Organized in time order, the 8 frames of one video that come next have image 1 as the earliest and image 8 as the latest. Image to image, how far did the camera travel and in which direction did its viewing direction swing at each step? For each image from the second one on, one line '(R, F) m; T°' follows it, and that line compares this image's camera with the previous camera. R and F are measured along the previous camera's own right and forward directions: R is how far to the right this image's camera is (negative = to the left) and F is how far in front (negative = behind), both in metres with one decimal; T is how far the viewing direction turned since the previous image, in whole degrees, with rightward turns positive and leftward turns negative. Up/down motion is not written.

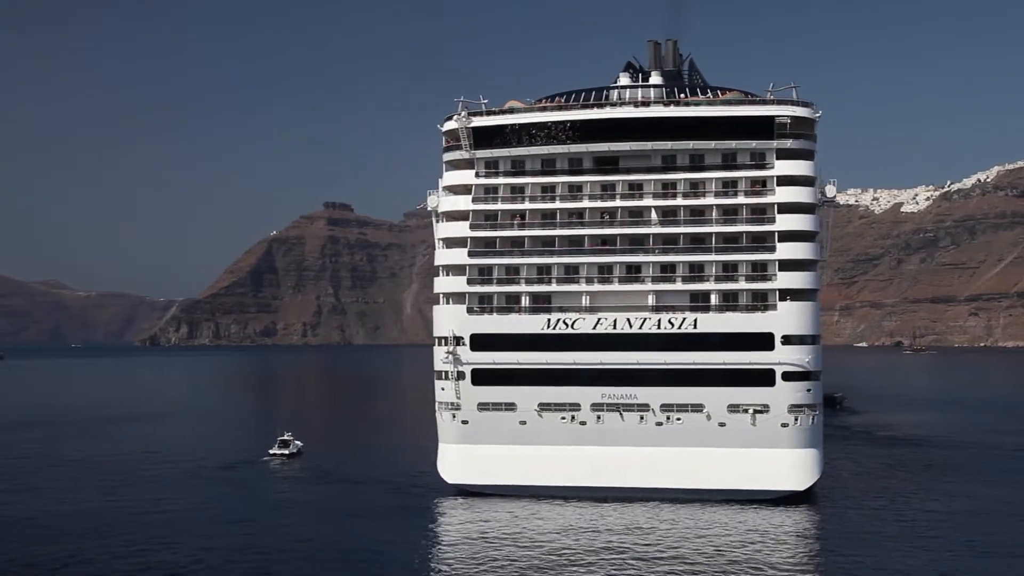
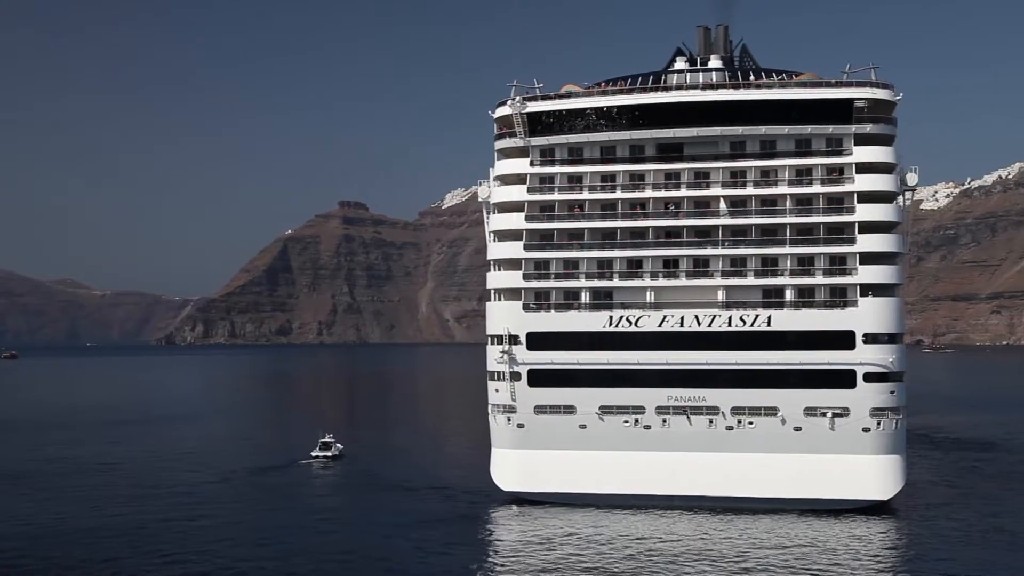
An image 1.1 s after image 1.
(-1.8, +2.6) m; -1°
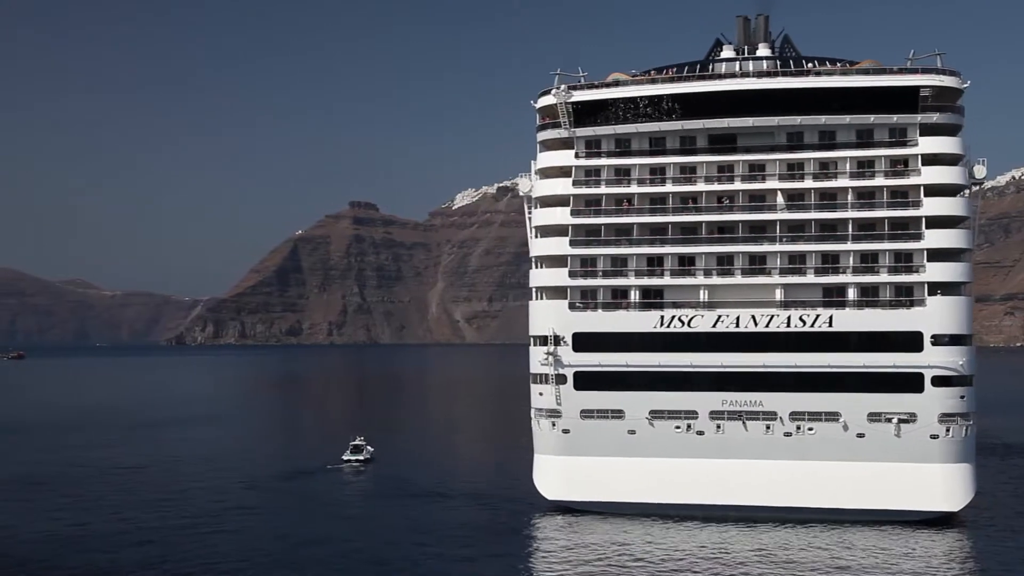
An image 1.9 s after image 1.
(-1.4, +2.0) m; 0°
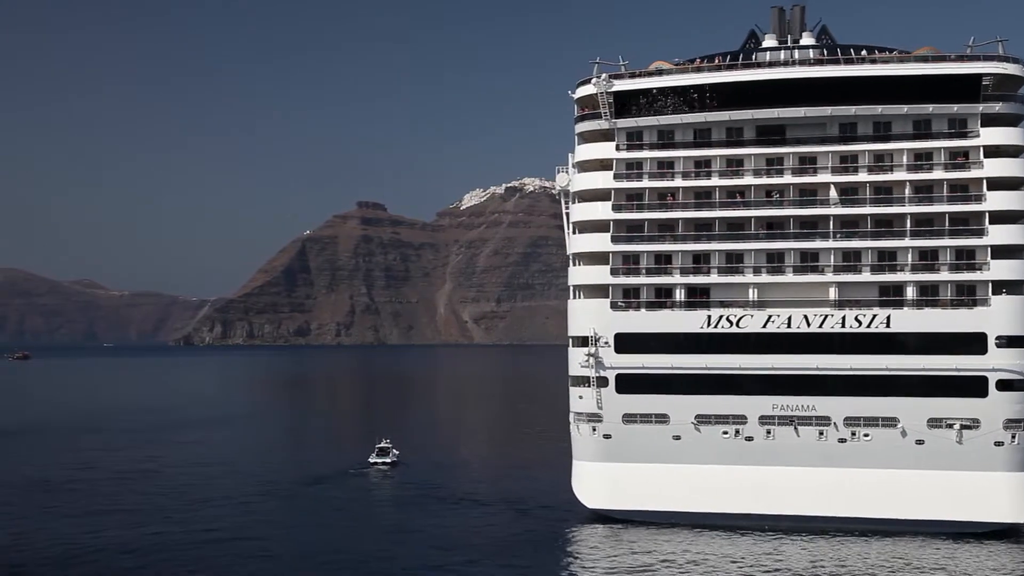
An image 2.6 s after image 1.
(-1.2, +1.8) m; 0°
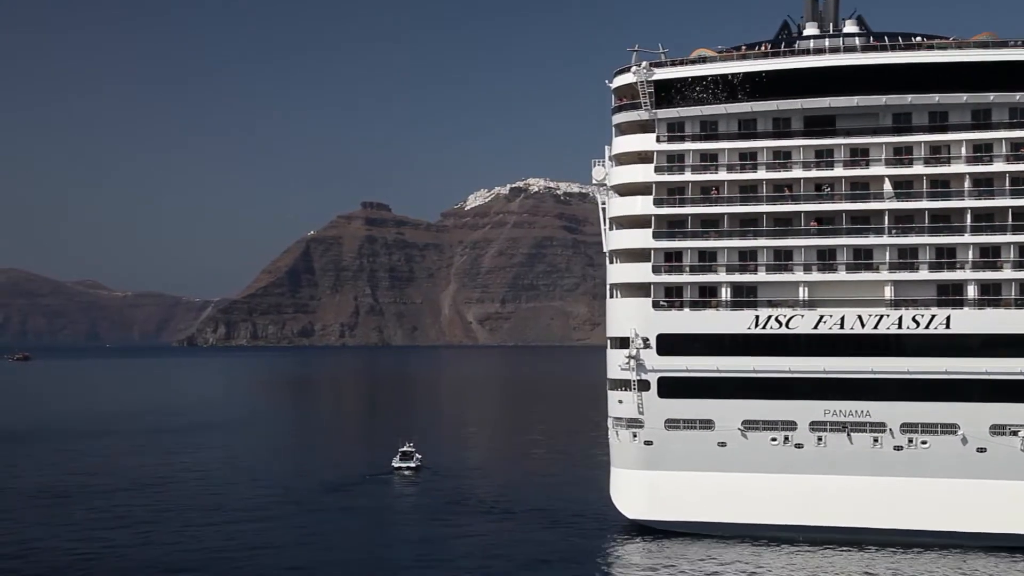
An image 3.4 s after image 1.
(-1.1, +1.9) m; 0°
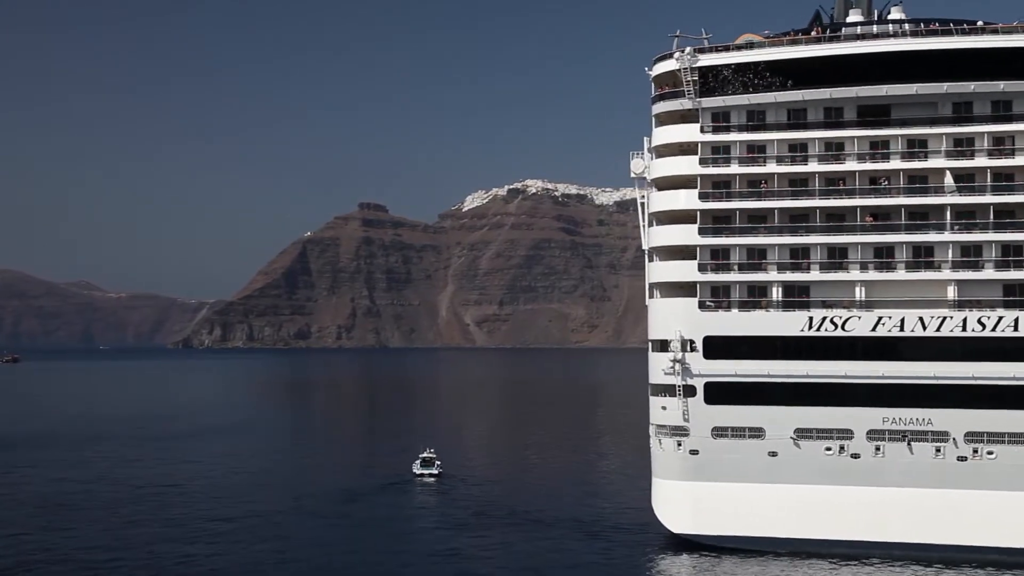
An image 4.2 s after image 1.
(-1.3, +2.1) m; 0°
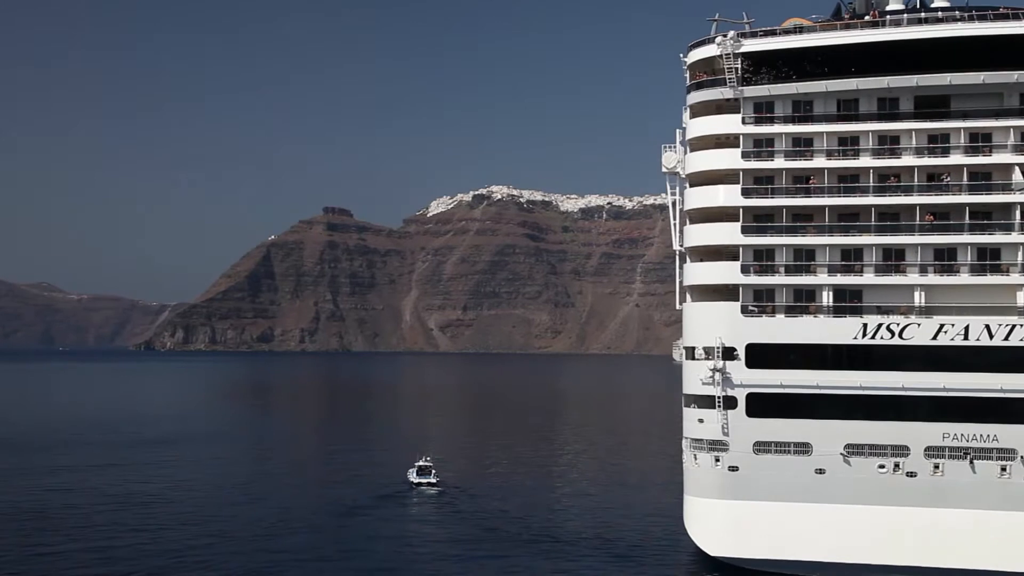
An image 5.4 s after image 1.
(-1.9, +2.8) m; +2°
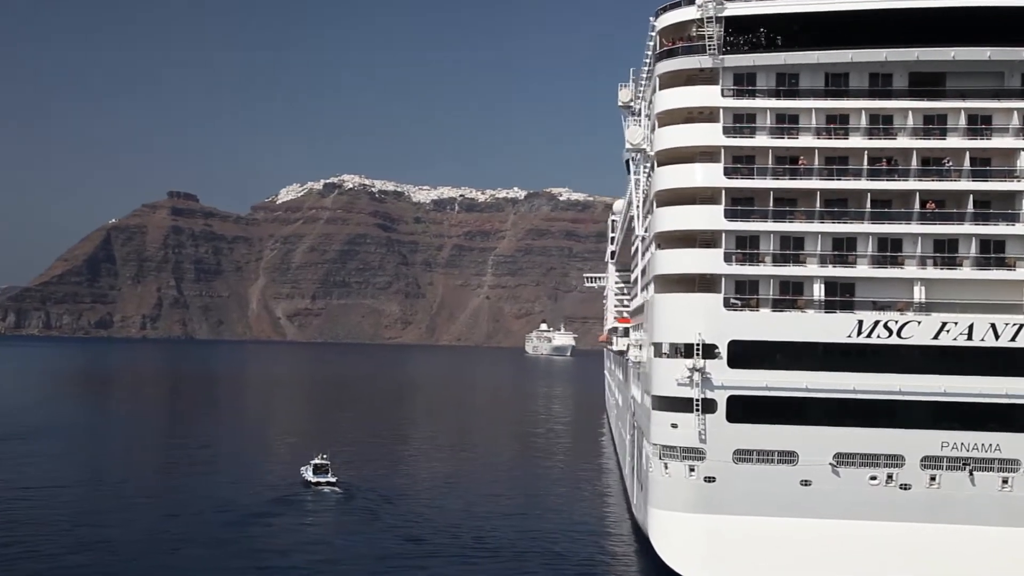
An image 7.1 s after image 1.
(-2.8, +4.3) m; +8°
